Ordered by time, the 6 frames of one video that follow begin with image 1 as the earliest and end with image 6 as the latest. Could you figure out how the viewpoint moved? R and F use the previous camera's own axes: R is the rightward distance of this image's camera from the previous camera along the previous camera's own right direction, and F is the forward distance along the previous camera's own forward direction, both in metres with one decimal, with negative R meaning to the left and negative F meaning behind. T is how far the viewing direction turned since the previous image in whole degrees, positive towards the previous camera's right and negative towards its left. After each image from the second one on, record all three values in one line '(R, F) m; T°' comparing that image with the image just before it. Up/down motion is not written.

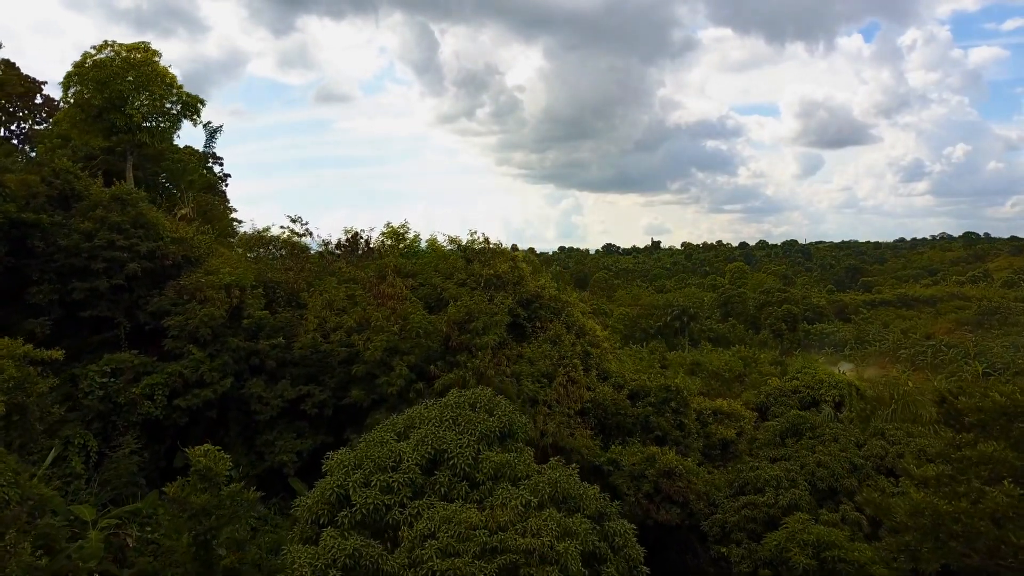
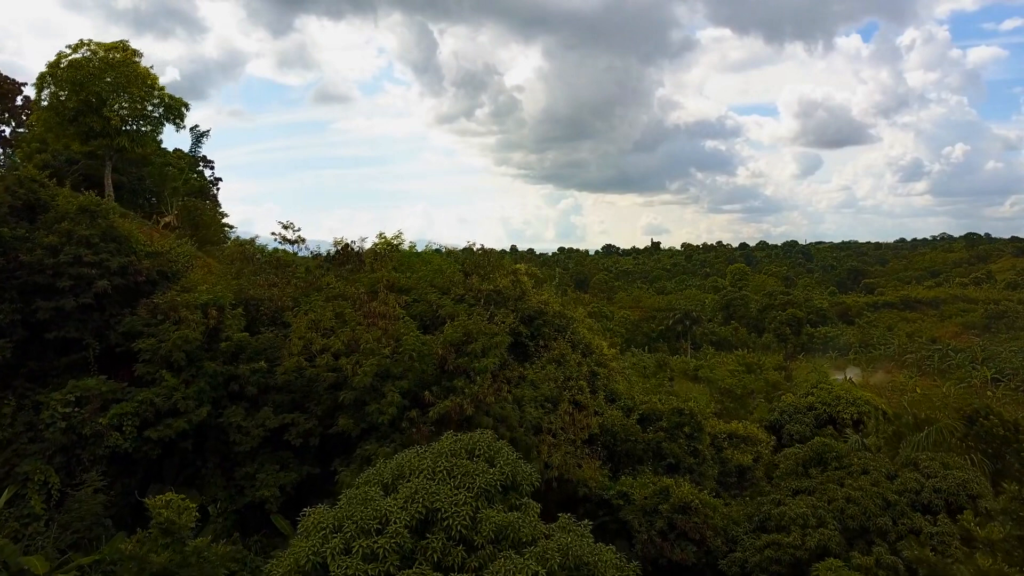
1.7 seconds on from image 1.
(0.0, +0.9) m; 0°
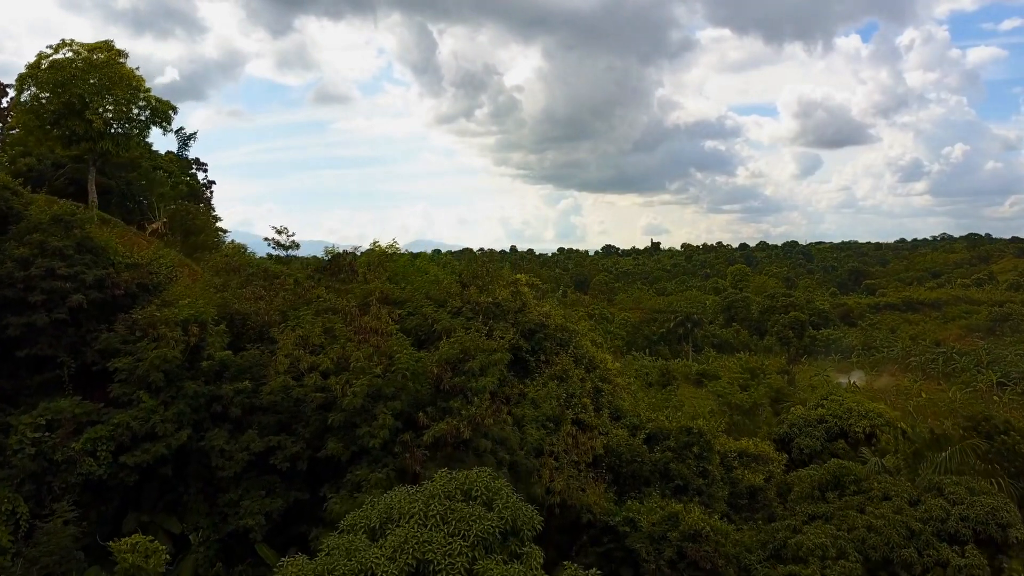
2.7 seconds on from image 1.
(0.0, +0.6) m; 0°
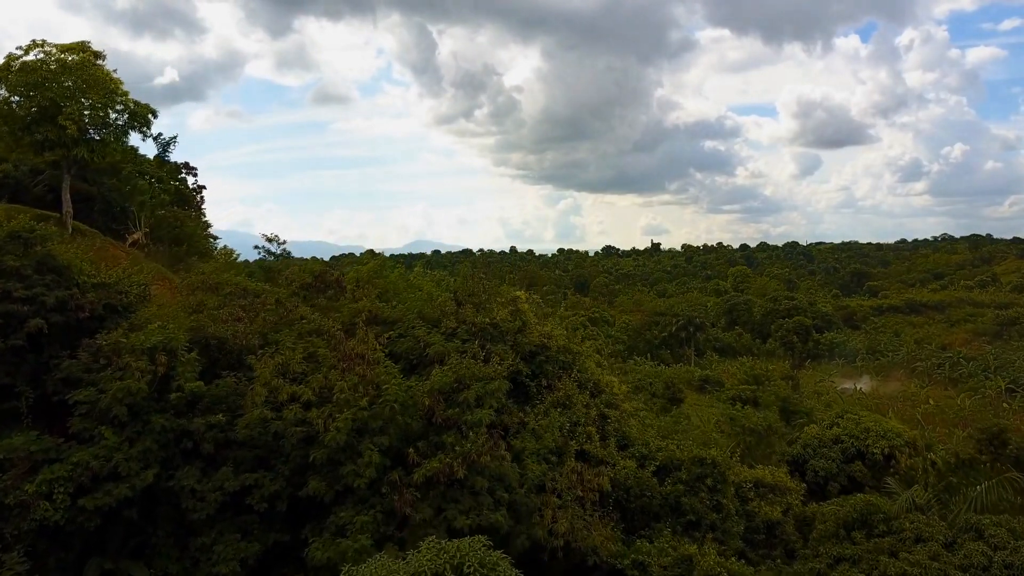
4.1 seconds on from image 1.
(0.0, +0.9) m; 0°
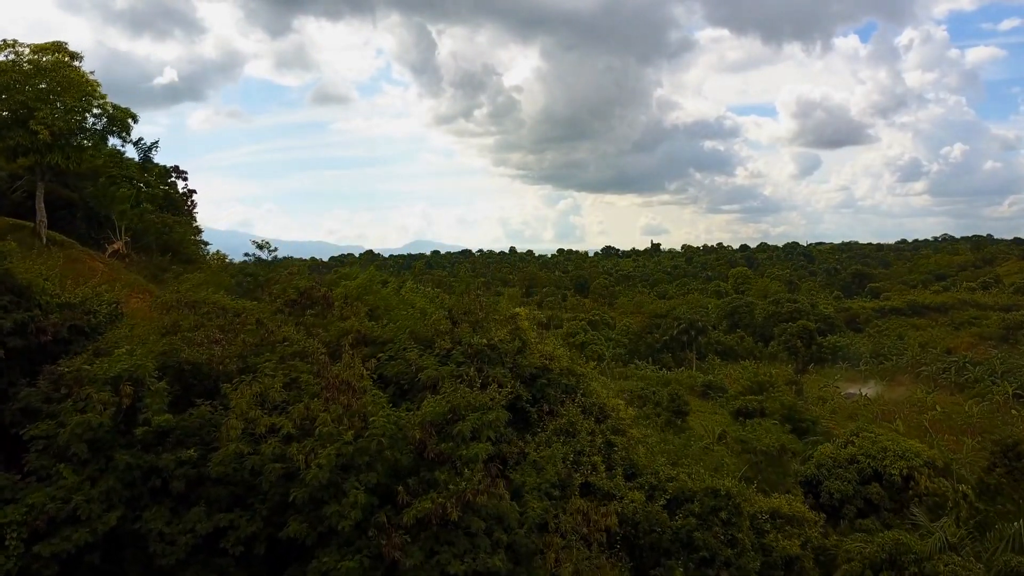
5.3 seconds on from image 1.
(0.0, +0.8) m; 0°
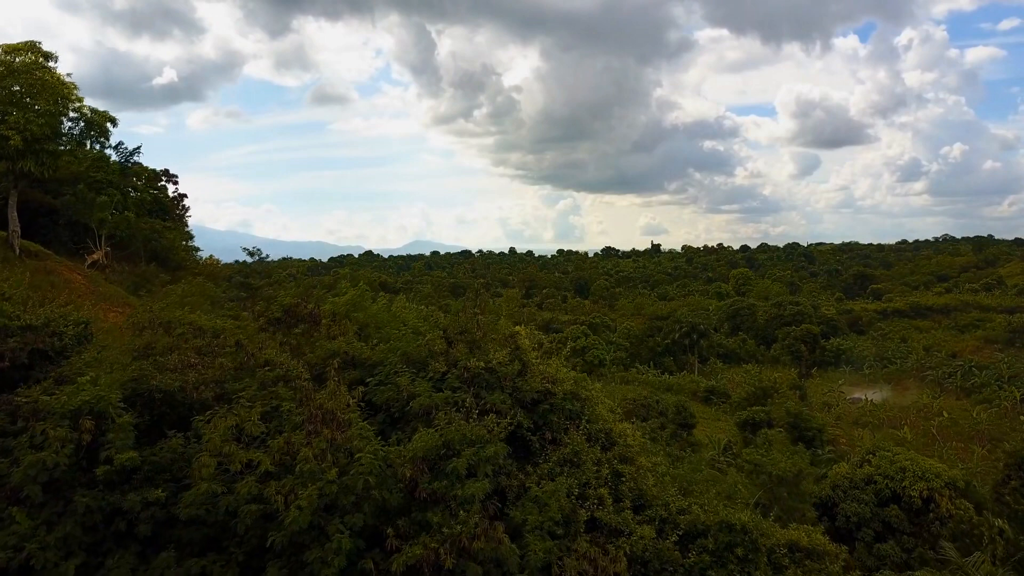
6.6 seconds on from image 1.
(0.0, +0.7) m; 0°
